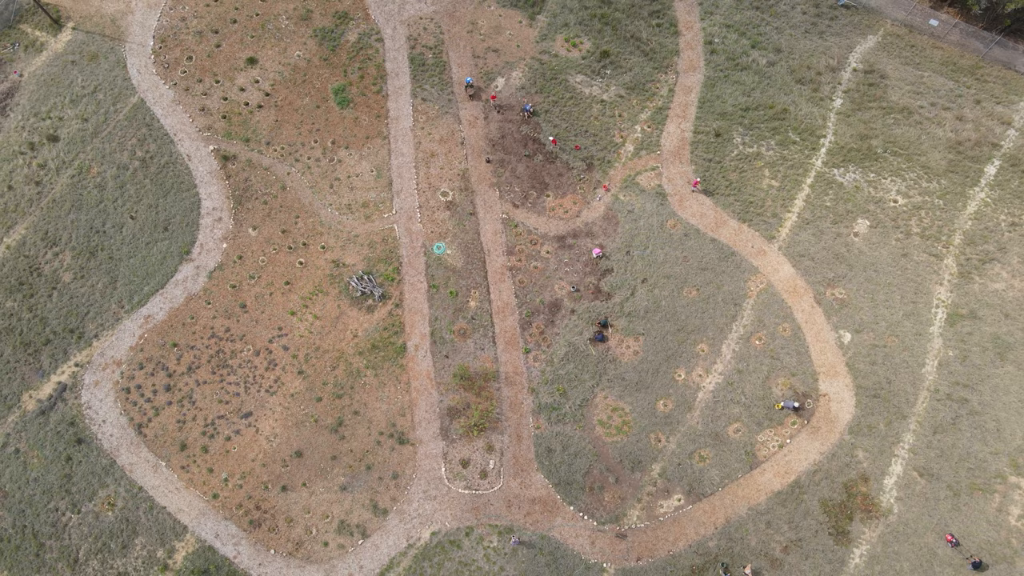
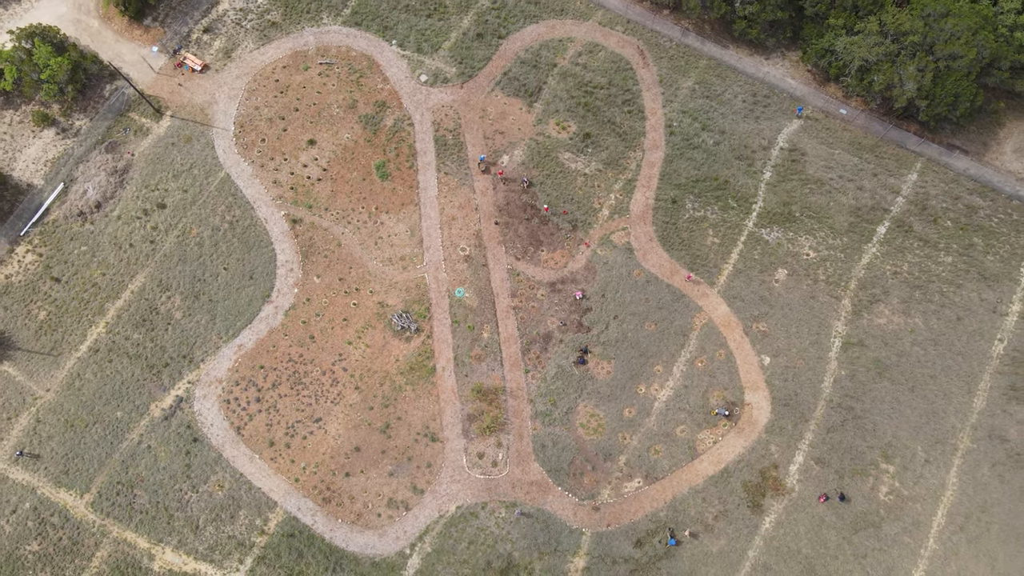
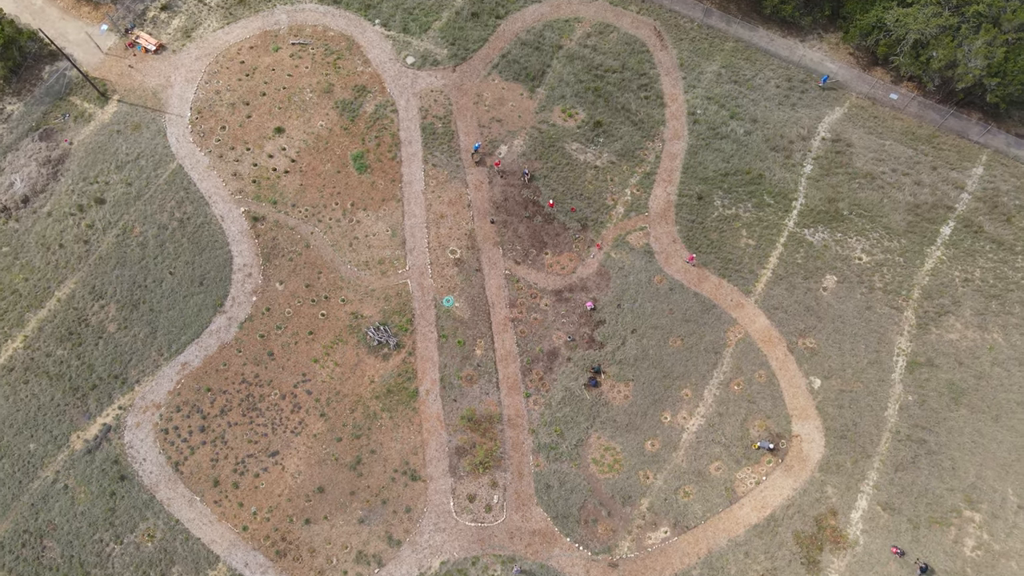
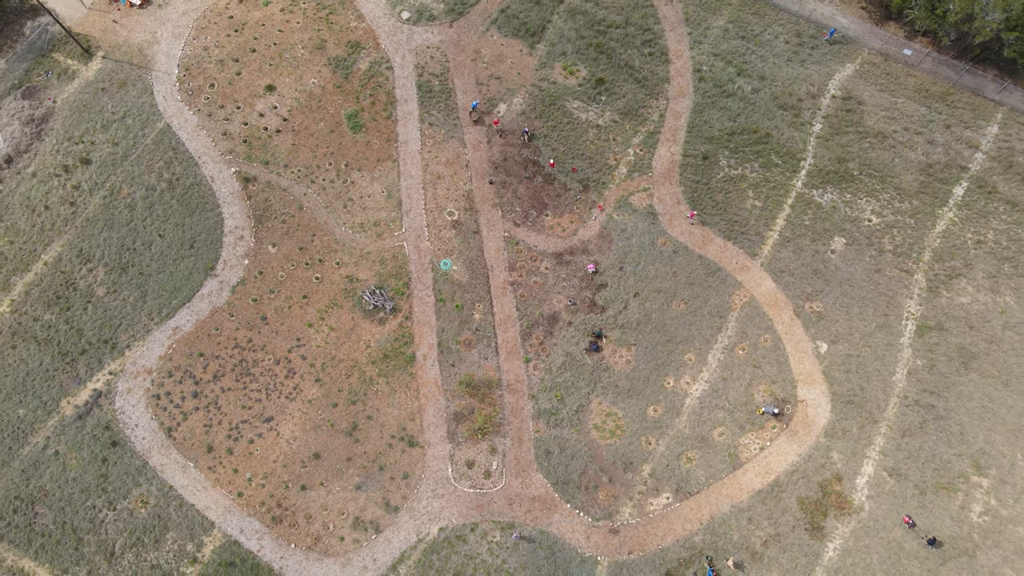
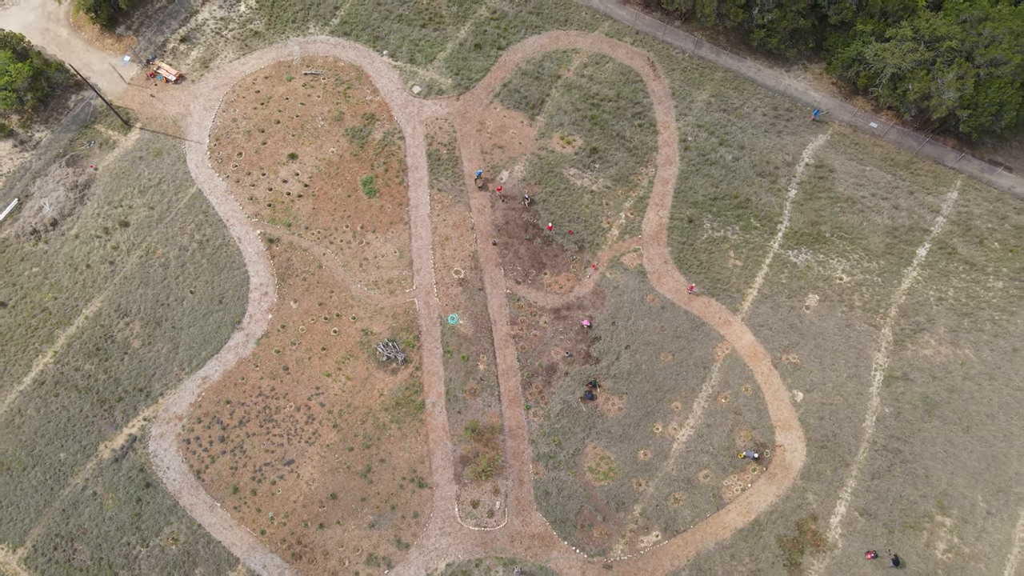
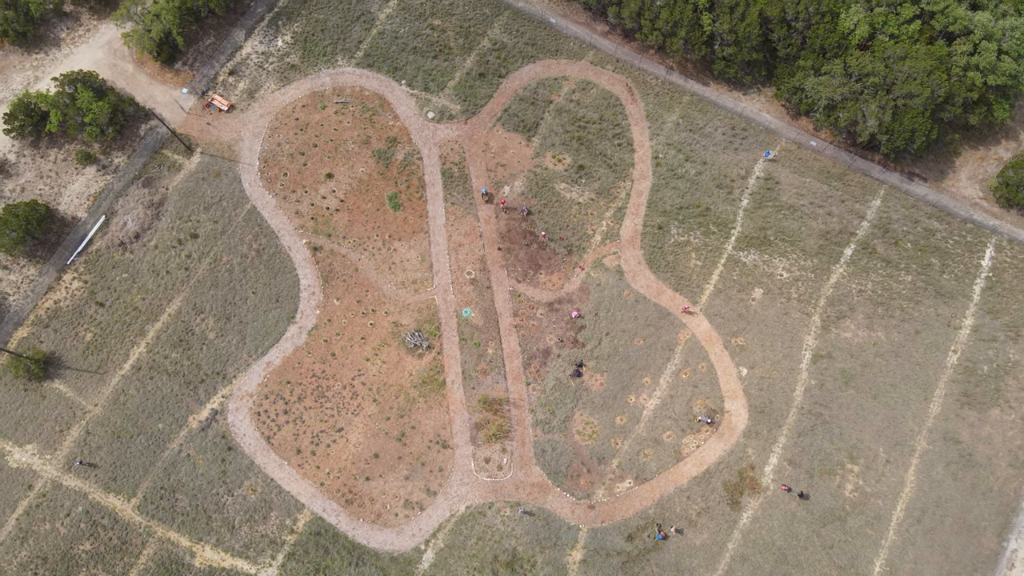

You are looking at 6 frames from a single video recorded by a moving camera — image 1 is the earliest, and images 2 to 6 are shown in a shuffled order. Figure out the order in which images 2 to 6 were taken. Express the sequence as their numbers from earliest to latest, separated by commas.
4, 3, 5, 2, 6
